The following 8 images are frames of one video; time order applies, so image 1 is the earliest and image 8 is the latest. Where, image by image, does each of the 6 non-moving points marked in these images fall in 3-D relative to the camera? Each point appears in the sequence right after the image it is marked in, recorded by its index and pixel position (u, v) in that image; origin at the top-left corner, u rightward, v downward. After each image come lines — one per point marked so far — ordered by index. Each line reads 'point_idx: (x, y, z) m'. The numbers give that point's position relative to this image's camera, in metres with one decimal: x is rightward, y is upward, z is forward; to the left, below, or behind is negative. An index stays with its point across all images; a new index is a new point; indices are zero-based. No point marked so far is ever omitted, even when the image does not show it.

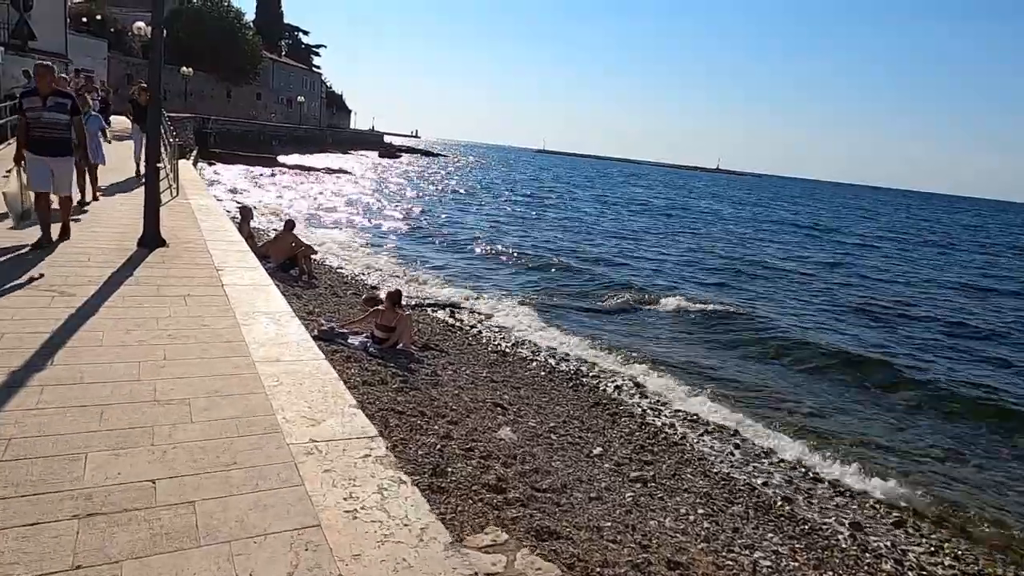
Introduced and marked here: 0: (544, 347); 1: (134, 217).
0: (+0.5, -1.0, +11.3) m
1: (-5.4, +1.0, +9.5) m
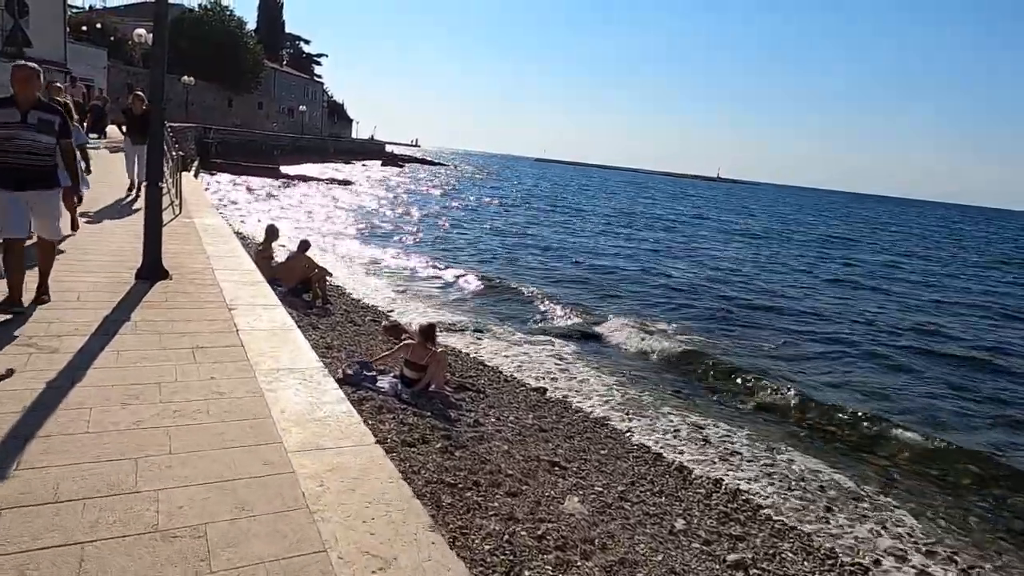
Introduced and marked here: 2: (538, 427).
0: (+1.1, -1.5, +10.2) m
1: (-4.8, +0.5, +8.4) m
2: (+0.3, -1.7, +8.0) m
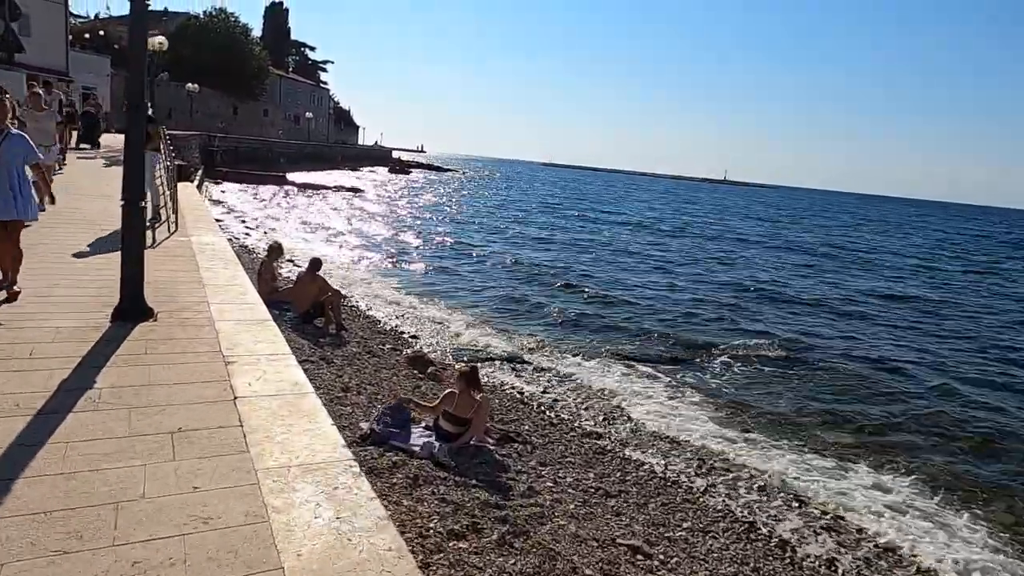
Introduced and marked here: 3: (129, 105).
0: (+1.7, -1.8, +8.7) m
1: (-4.2, +0.1, +7.1) m
2: (+0.9, -2.0, +6.6) m
3: (-3.1, +1.5, +5.4) m
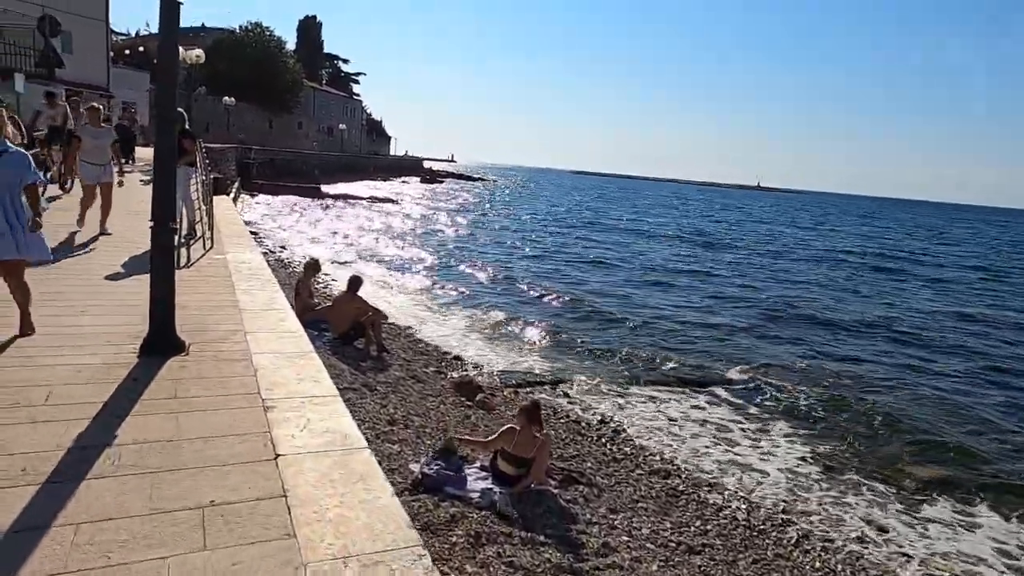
0: (+2.4, -2.1, +7.9) m
1: (-3.6, -0.1, +6.5) m
2: (+1.5, -2.3, +5.8) m
3: (-2.6, +1.2, +4.8) m
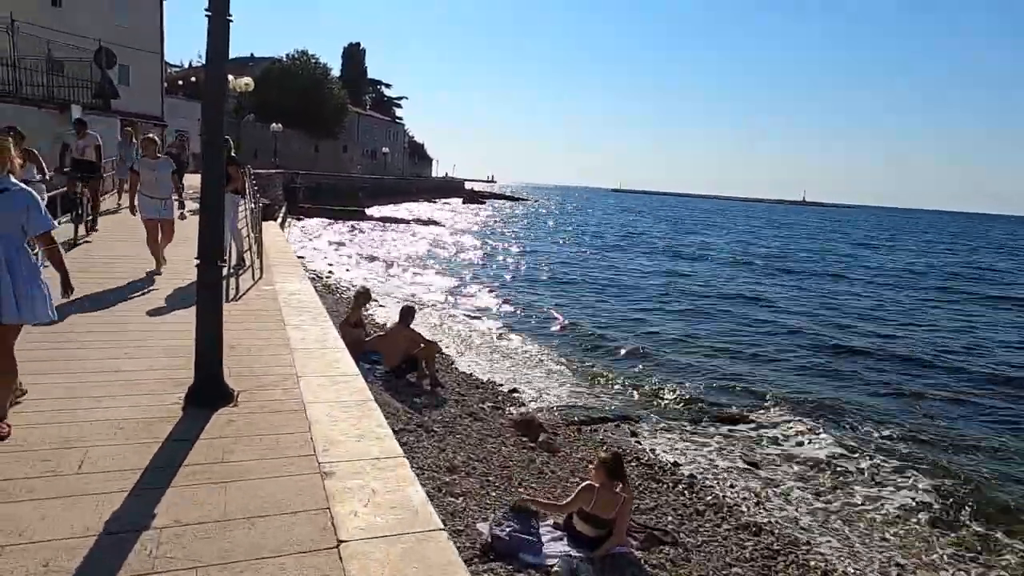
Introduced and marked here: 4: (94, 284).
0: (+3.2, -2.4, +7.1) m
1: (-3.0, -0.5, +6.1) m
2: (+2.1, -2.5, +5.0) m
3: (-2.0, +0.9, +4.4) m
4: (-4.9, 0.0, +7.9) m
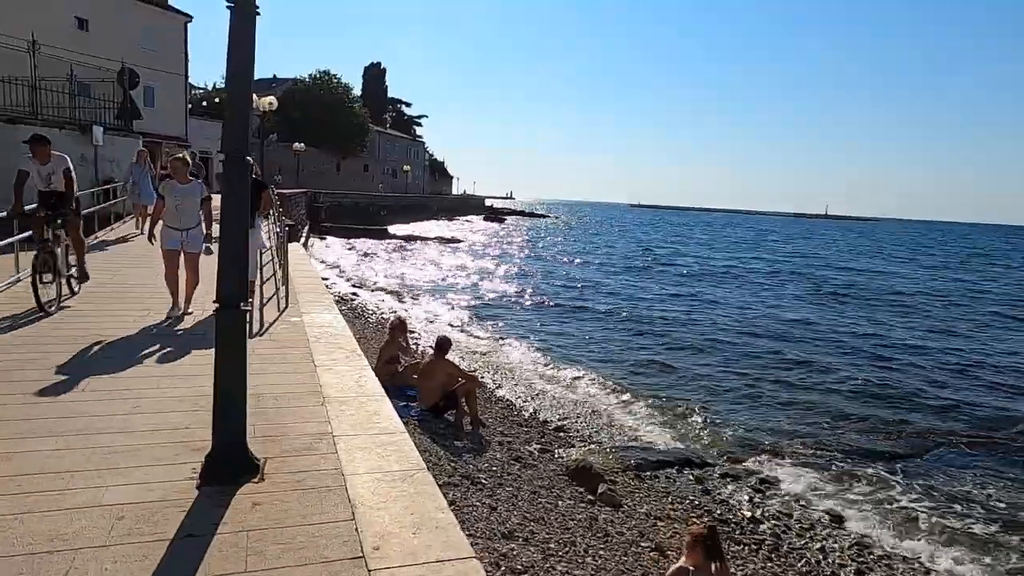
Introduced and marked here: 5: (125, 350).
0: (+3.8, -2.7, +6.0) m
1: (-2.4, -0.8, +5.3) m
2: (+2.7, -2.8, +4.0) m
3: (-1.5, +0.6, +3.6) m
4: (-4.3, -0.4, +7.2) m
5: (-3.6, -0.6, +6.1) m
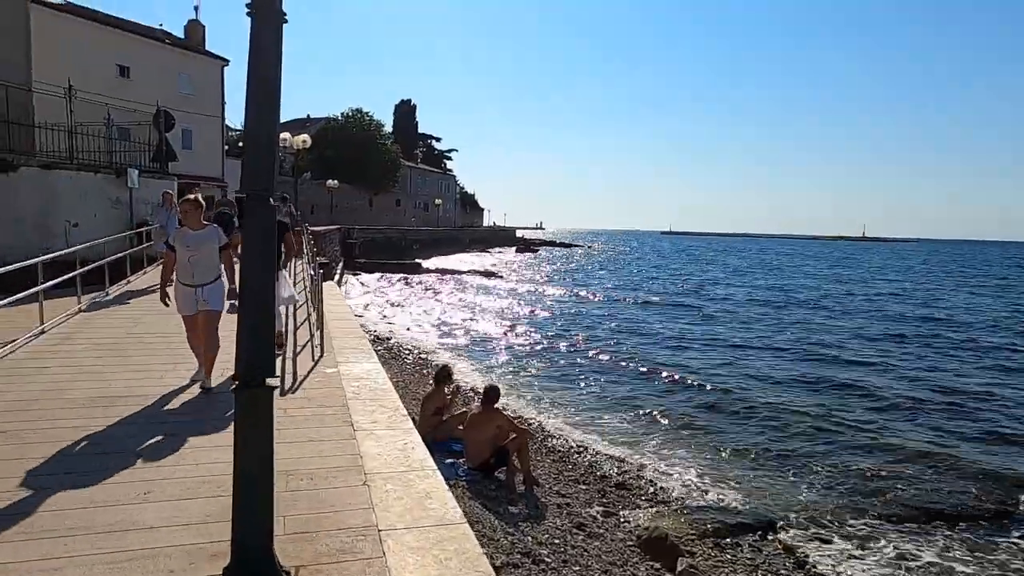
0: (+4.3, -3.0, +4.9) m
1: (-1.9, -1.2, +4.5) m
2: (+3.1, -3.0, +2.9) m
3: (-1.1, +0.3, +2.9) m
4: (-3.7, -0.9, +6.5) m
5: (-3.1, -1.0, +5.4) m
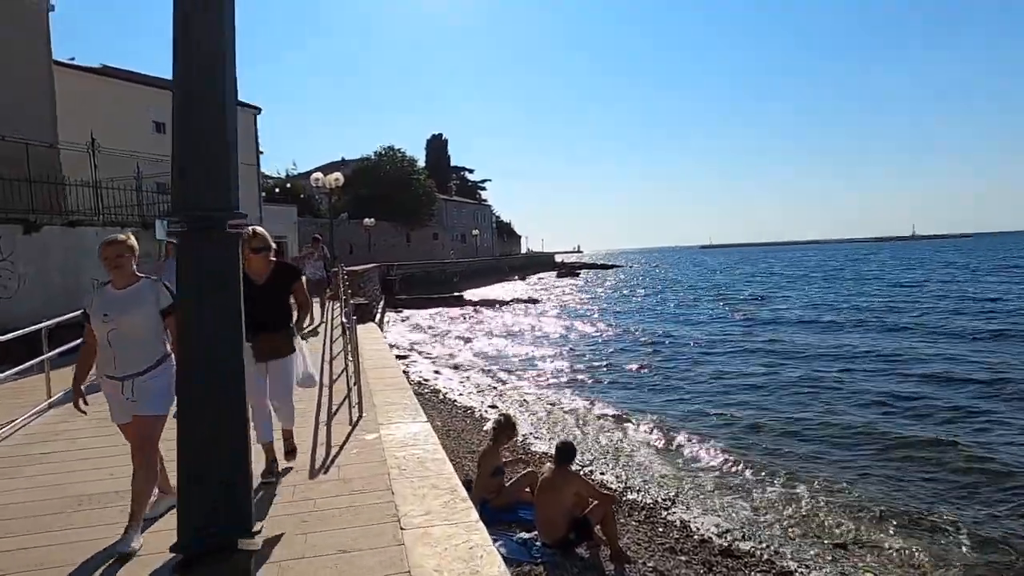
0: (+5.0, -2.9, +3.1) m
1: (-1.3, -1.6, +3.2) m
2: (+3.7, -3.0, +1.2) m
3: (-0.8, +0.1, +1.6) m
4: (-3.1, -1.5, +5.3) m
5: (-2.5, -1.5, +4.2) m
